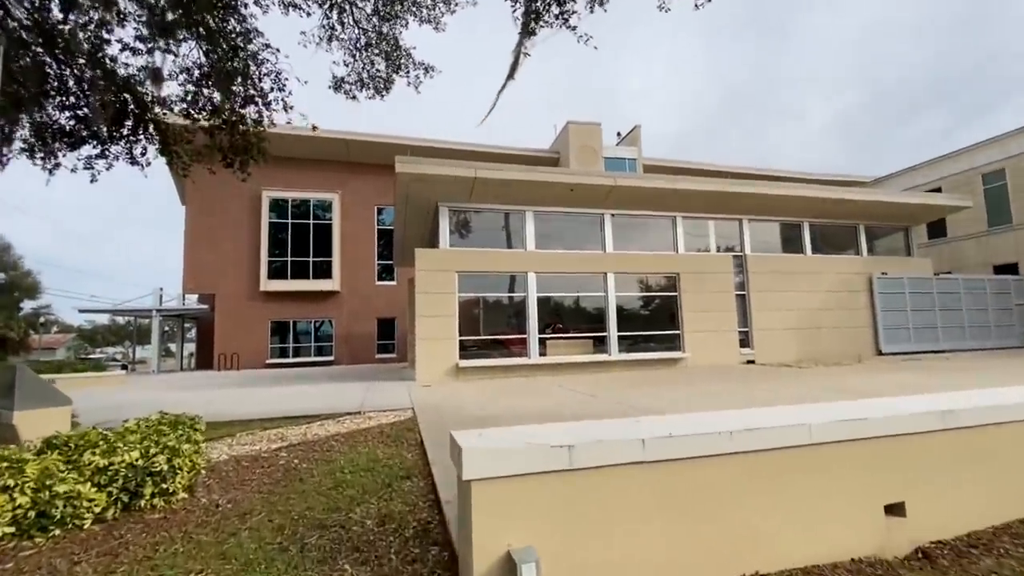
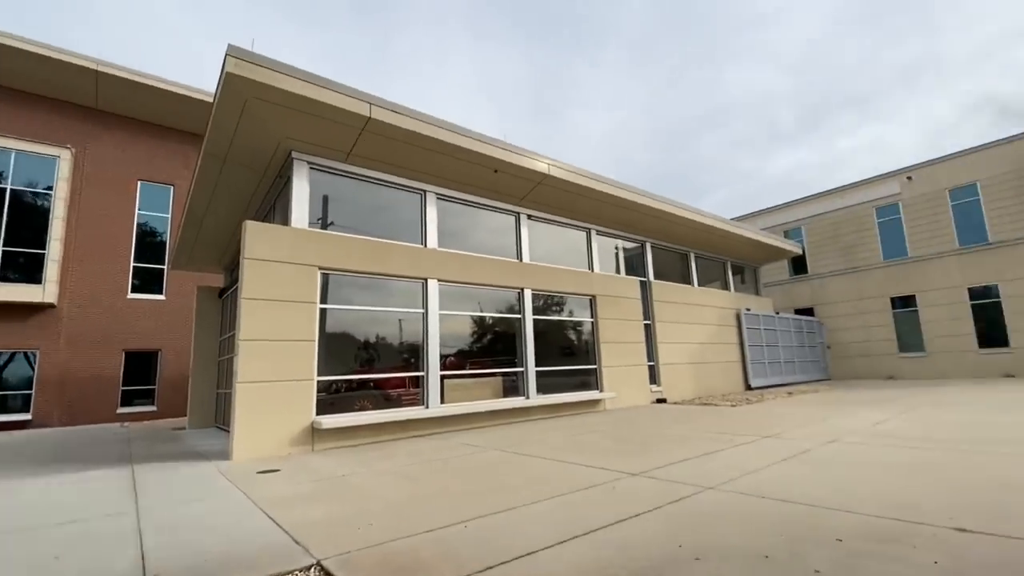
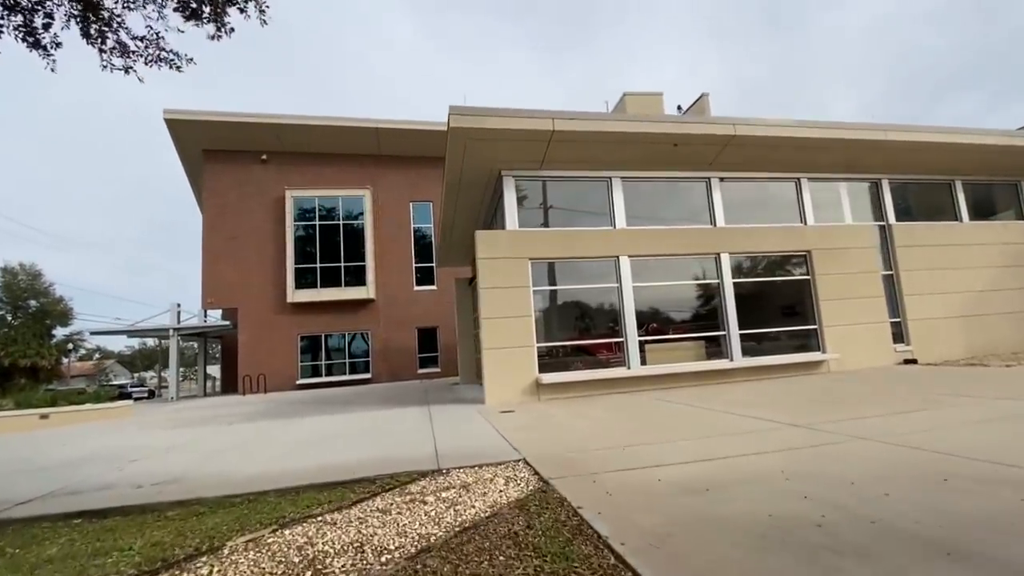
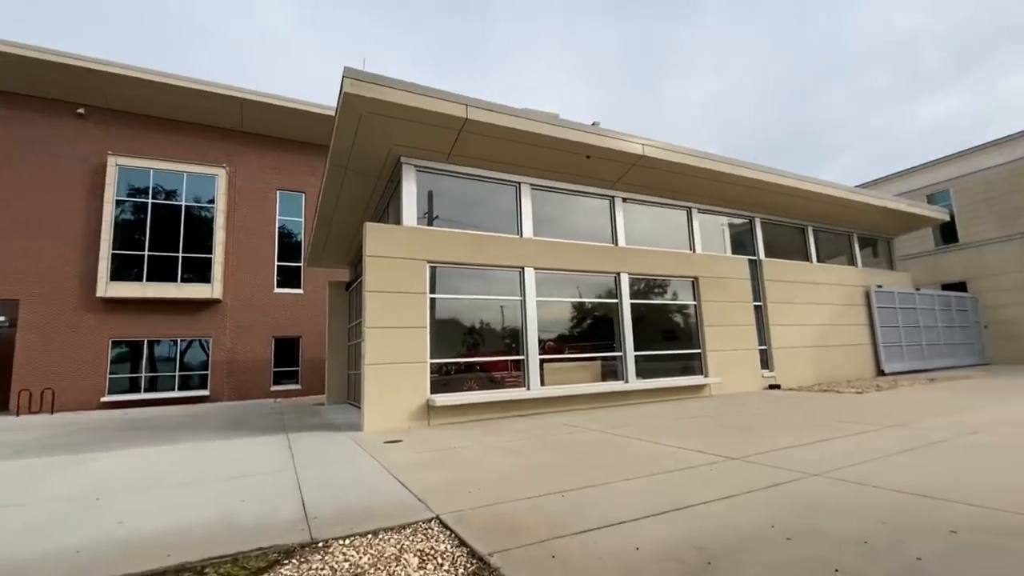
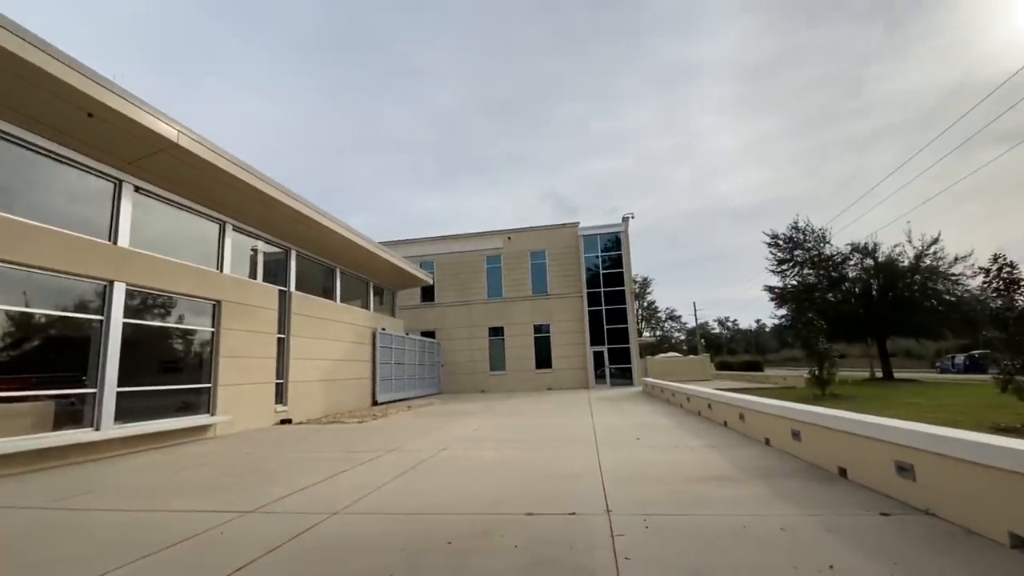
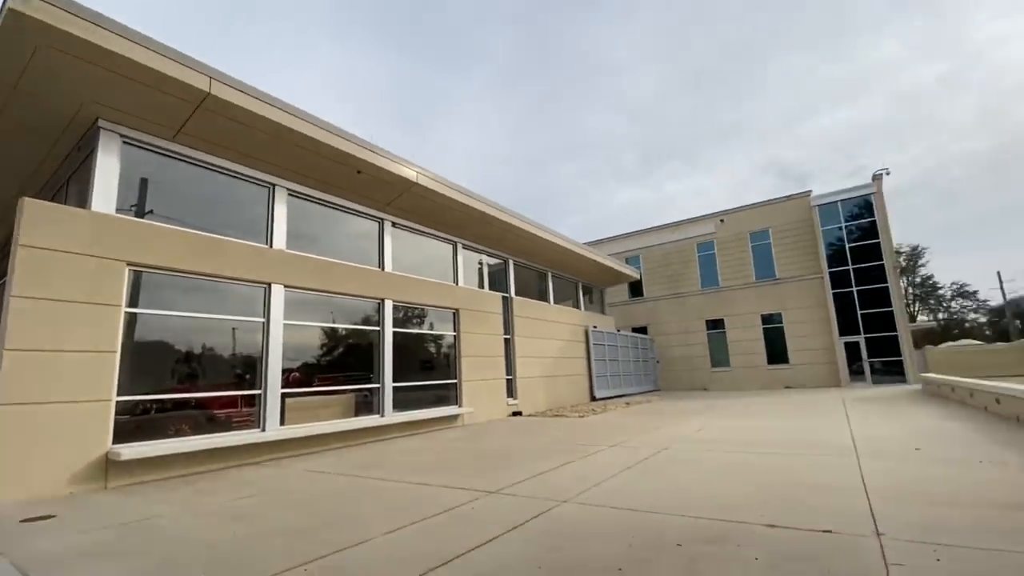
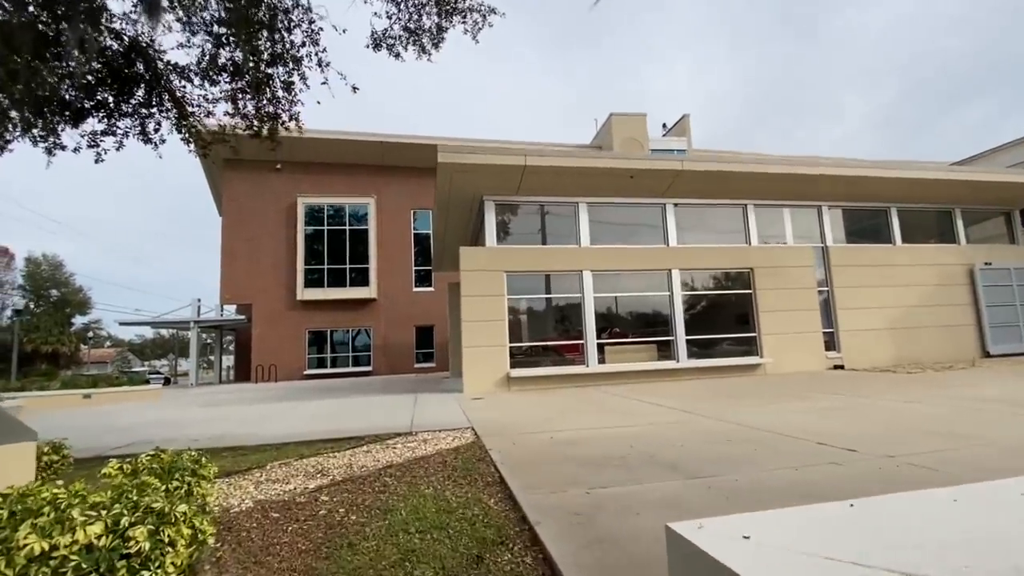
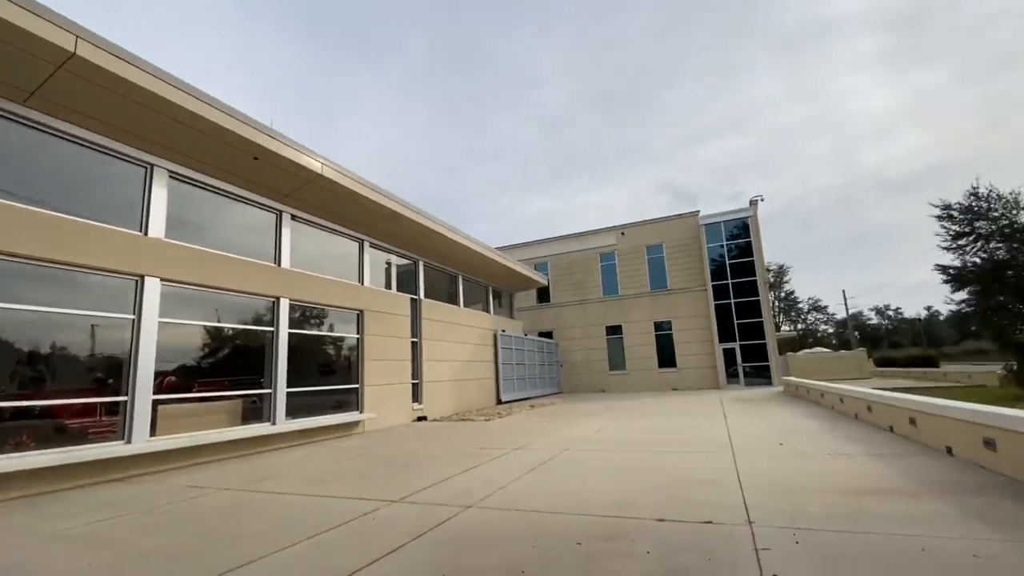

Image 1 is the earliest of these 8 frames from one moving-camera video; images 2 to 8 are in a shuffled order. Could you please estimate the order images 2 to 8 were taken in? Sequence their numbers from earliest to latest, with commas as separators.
7, 3, 4, 2, 6, 8, 5
